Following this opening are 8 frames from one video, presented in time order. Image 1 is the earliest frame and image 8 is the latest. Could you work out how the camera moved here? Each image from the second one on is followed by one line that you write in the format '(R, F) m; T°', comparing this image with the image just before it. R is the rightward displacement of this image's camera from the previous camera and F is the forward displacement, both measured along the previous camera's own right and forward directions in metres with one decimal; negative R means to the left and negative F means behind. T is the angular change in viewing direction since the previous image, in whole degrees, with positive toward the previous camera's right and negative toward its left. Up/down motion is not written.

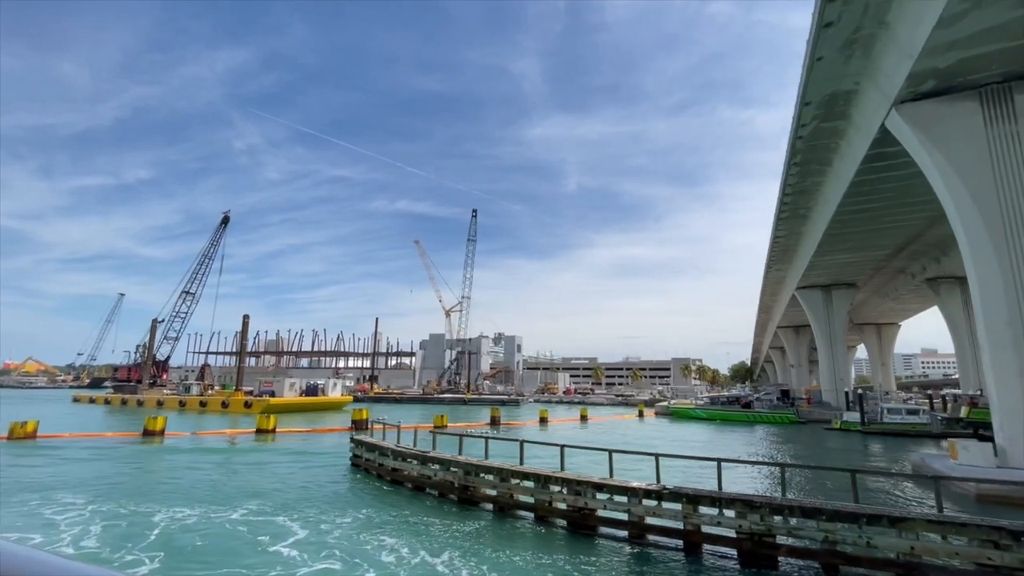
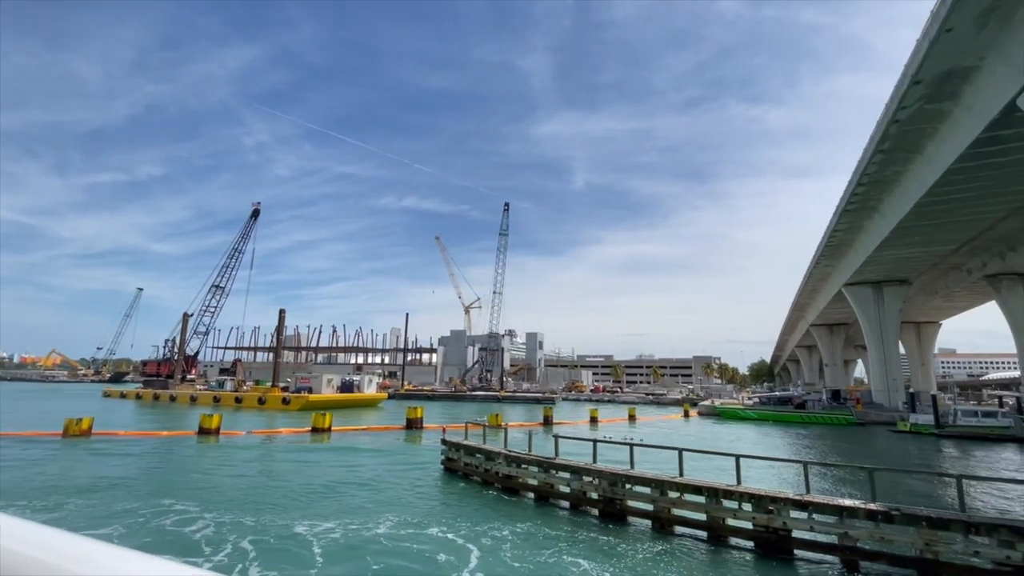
(-2.5, +1.1) m; -1°
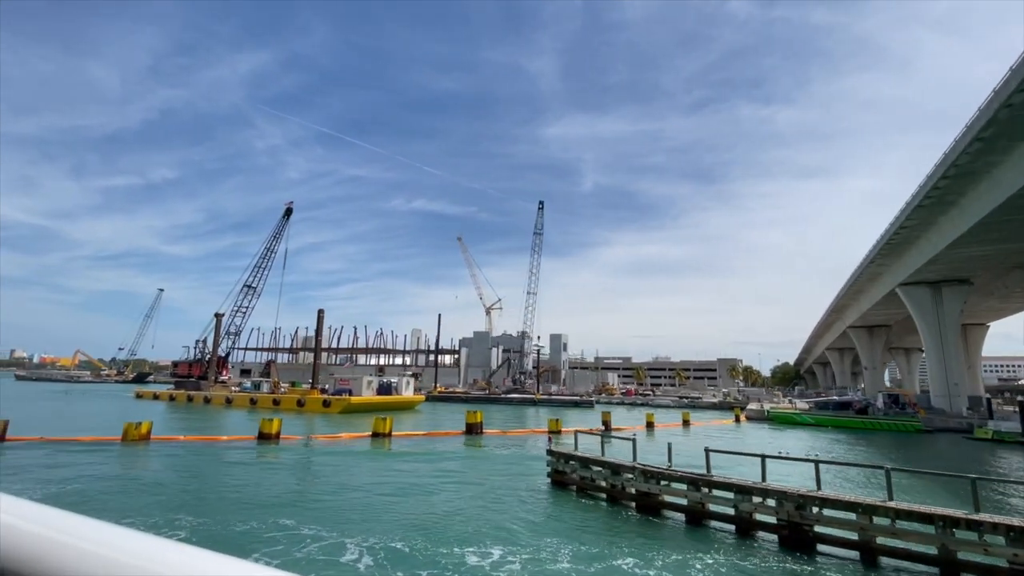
(-2.4, +1.2) m; -1°
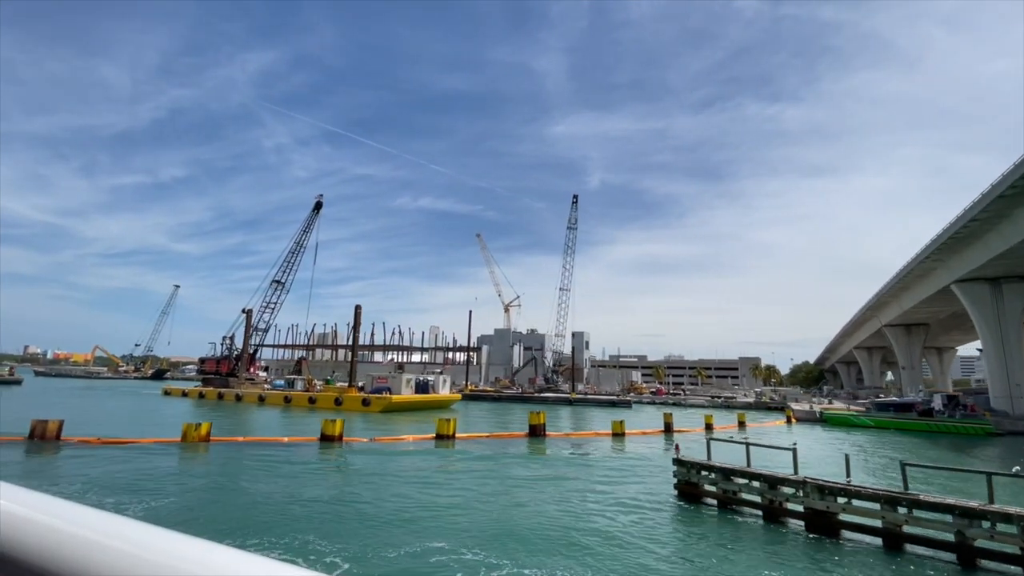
(-2.5, +1.3) m; -1°
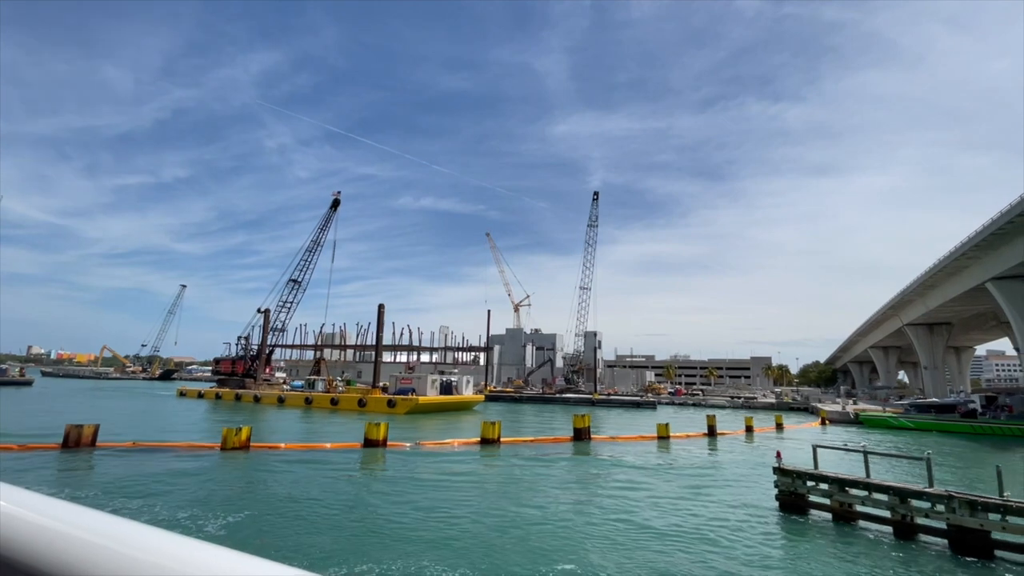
(-1.7, +0.9) m; 0°
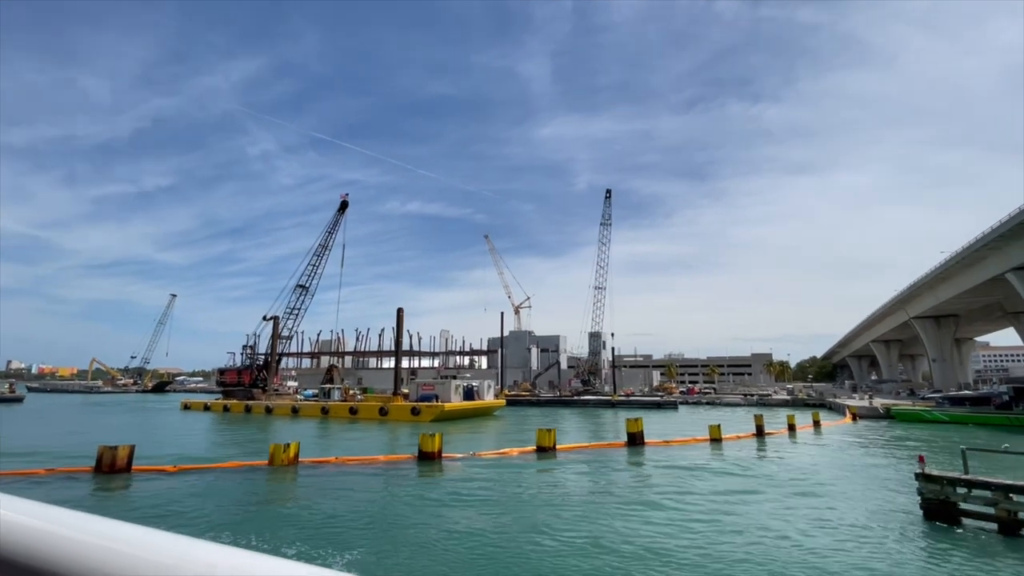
(-2.3, +1.1) m; +1°
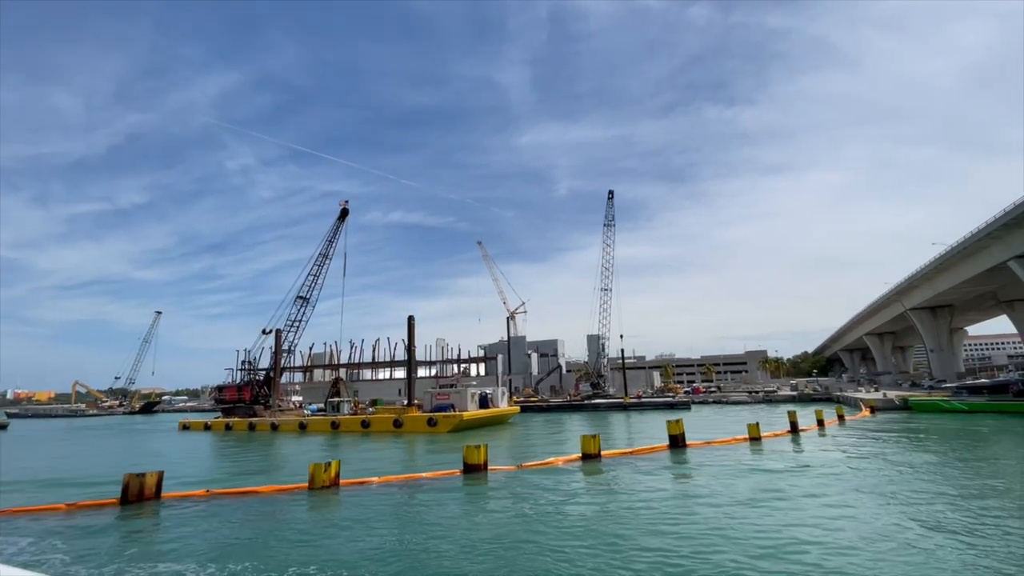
(-1.8, +0.8) m; +2°
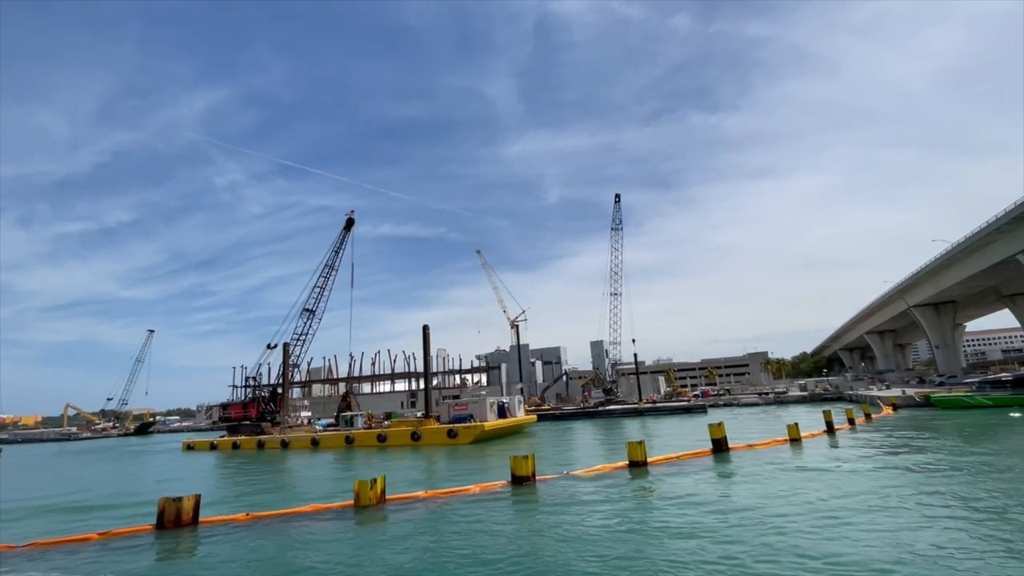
(-1.6, +0.6) m; +1°
